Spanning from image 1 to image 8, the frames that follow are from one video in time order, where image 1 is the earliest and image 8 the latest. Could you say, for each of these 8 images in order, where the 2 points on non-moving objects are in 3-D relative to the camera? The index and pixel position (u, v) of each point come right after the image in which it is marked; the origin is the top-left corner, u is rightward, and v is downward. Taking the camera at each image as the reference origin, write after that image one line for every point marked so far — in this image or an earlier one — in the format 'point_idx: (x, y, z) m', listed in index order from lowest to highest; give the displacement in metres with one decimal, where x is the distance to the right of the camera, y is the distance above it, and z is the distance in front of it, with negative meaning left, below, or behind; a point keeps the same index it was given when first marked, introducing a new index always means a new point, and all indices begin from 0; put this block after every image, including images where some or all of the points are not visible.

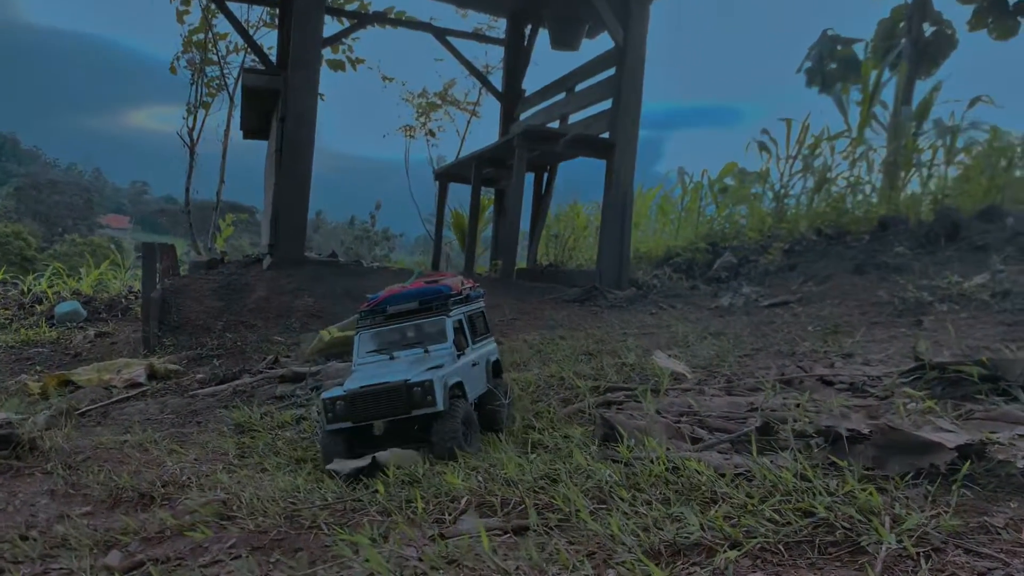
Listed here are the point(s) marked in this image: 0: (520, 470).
0: (0.0, -0.7, +3.4) m
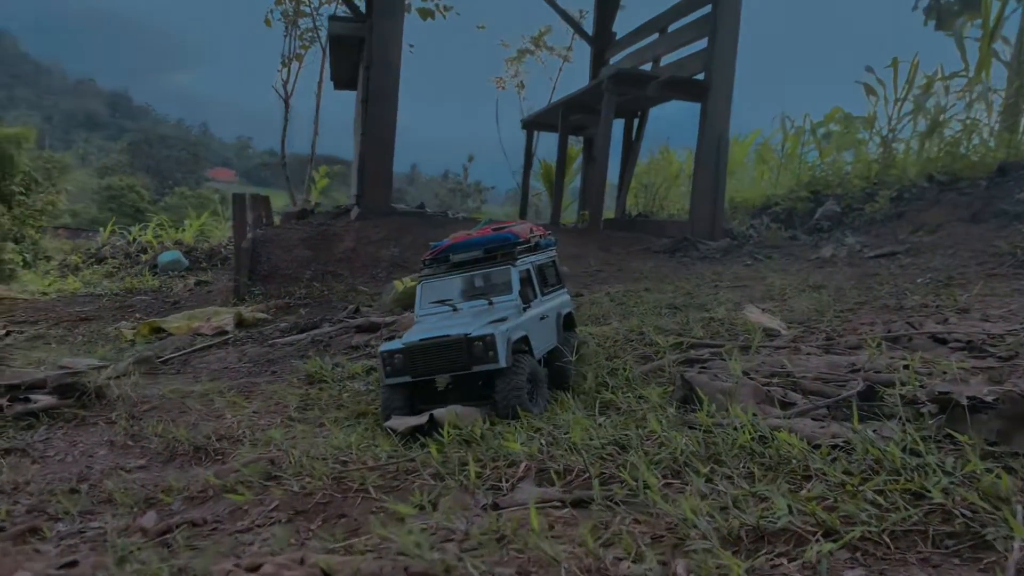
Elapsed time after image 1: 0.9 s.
0: (+0.3, -0.5, +3.1) m
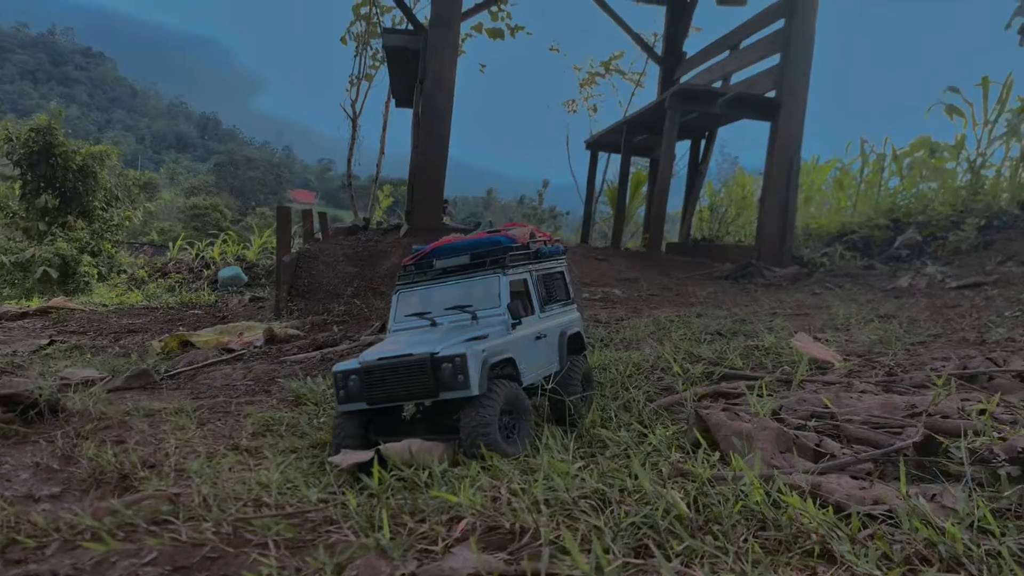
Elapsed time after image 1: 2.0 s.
0: (+0.1, -0.5, +2.5) m
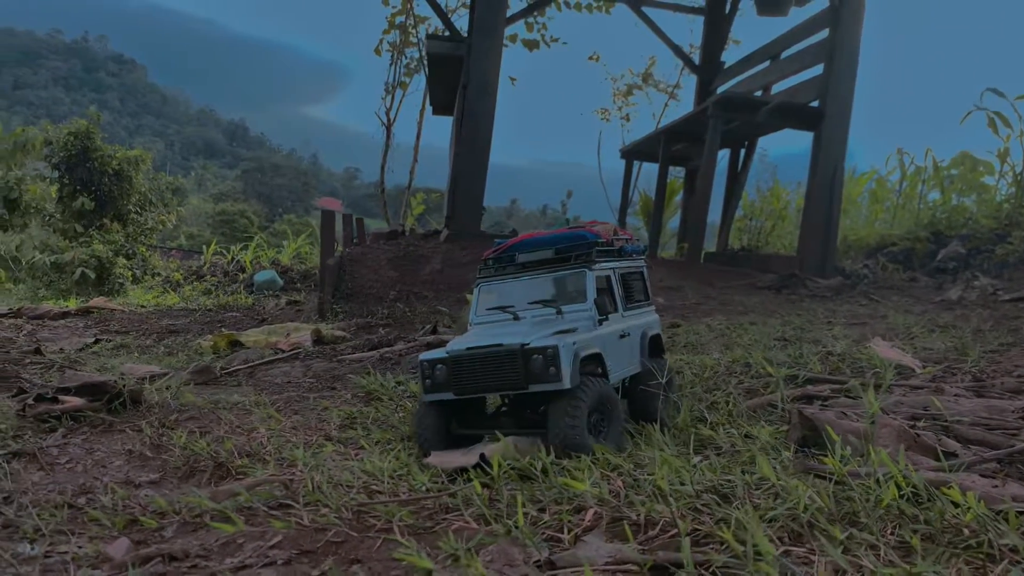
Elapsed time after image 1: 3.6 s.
0: (+0.5, -0.5, +2.4) m
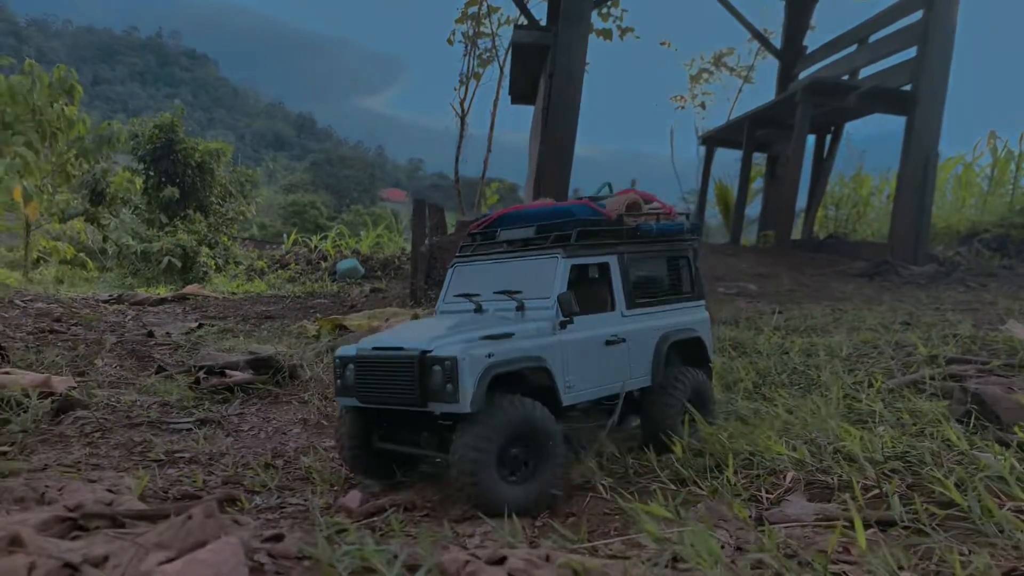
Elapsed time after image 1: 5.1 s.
0: (+1.0, -0.4, +2.5) m
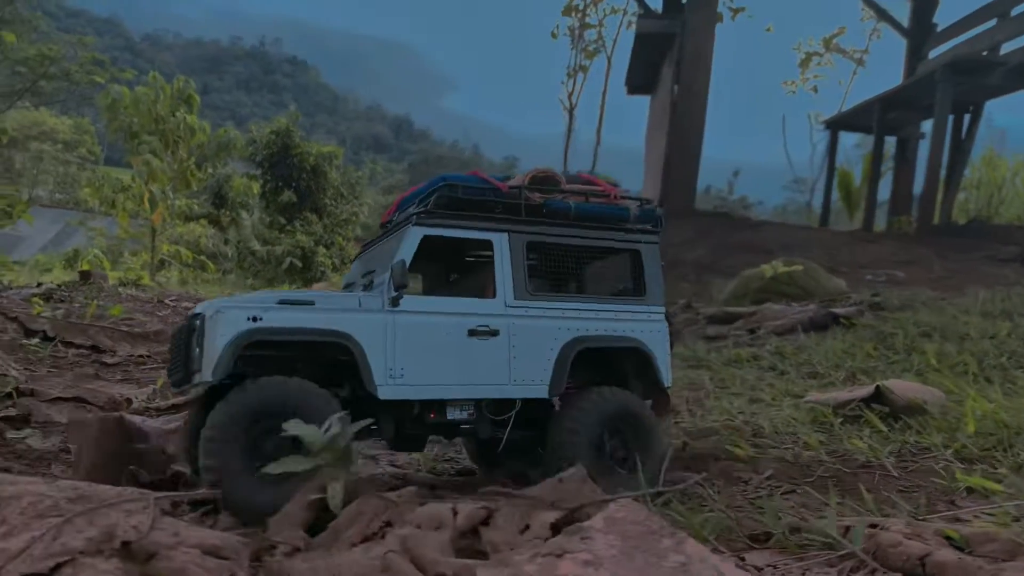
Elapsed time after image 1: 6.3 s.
0: (+1.8, -0.4, +2.4) m
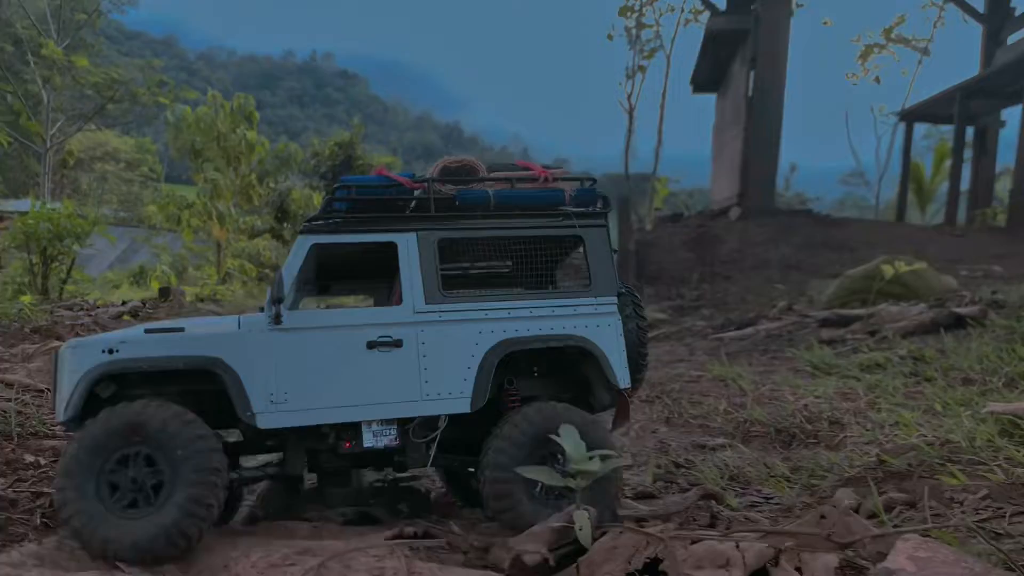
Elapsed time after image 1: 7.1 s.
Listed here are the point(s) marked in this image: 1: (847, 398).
0: (+2.2, -0.4, +2.2) m
1: (+1.6, -0.4, +4.5) m
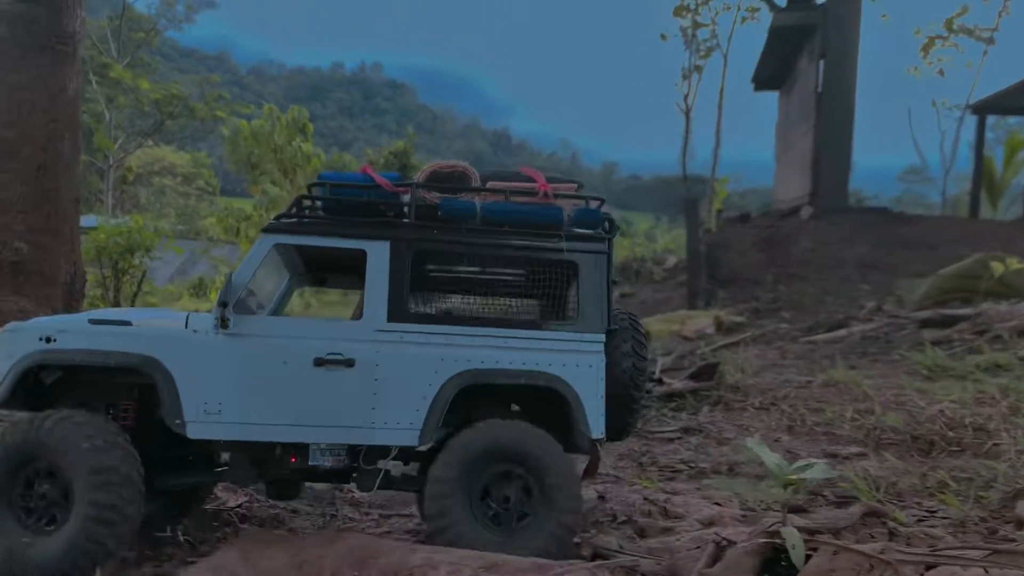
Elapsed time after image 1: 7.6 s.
0: (+2.6, -0.3, +2.0) m
1: (+2.1, -0.4, +4.3) m
